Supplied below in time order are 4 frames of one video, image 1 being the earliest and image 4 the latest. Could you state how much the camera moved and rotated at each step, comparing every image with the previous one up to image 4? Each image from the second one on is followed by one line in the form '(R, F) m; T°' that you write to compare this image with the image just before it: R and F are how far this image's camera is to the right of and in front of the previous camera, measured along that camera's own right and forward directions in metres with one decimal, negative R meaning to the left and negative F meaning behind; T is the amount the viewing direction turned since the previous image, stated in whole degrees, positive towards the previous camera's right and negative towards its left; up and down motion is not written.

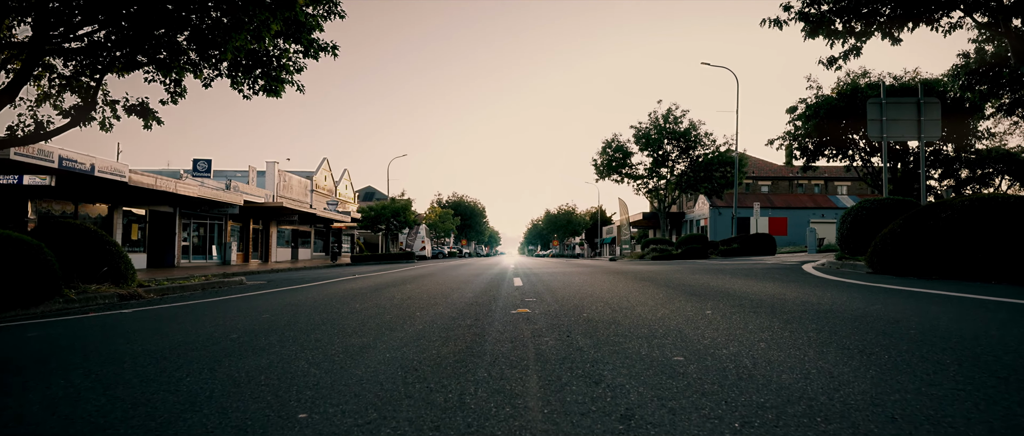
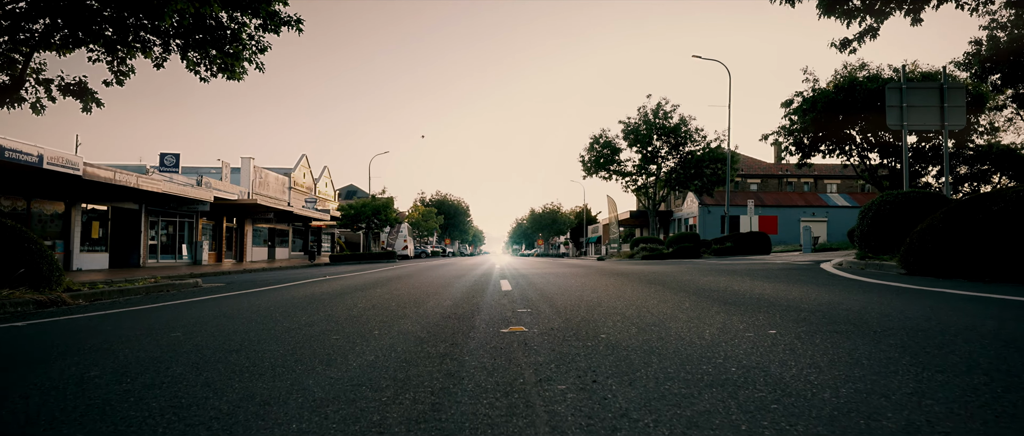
(0.0, +1.3) m; +2°
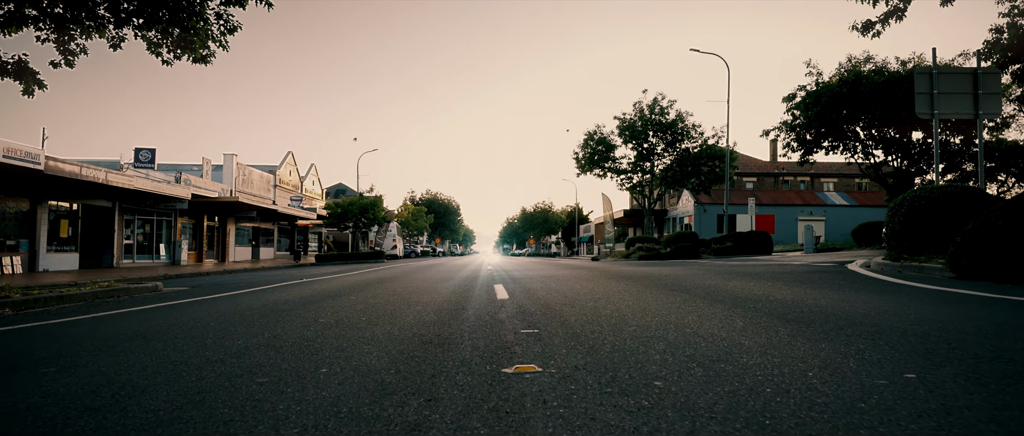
(-0.1, +1.2) m; +1°
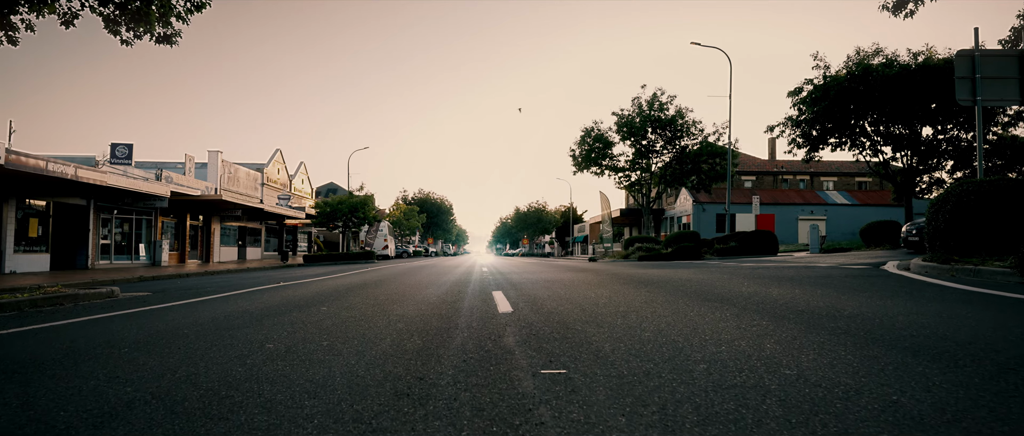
(-0.1, +1.2) m; +1°
